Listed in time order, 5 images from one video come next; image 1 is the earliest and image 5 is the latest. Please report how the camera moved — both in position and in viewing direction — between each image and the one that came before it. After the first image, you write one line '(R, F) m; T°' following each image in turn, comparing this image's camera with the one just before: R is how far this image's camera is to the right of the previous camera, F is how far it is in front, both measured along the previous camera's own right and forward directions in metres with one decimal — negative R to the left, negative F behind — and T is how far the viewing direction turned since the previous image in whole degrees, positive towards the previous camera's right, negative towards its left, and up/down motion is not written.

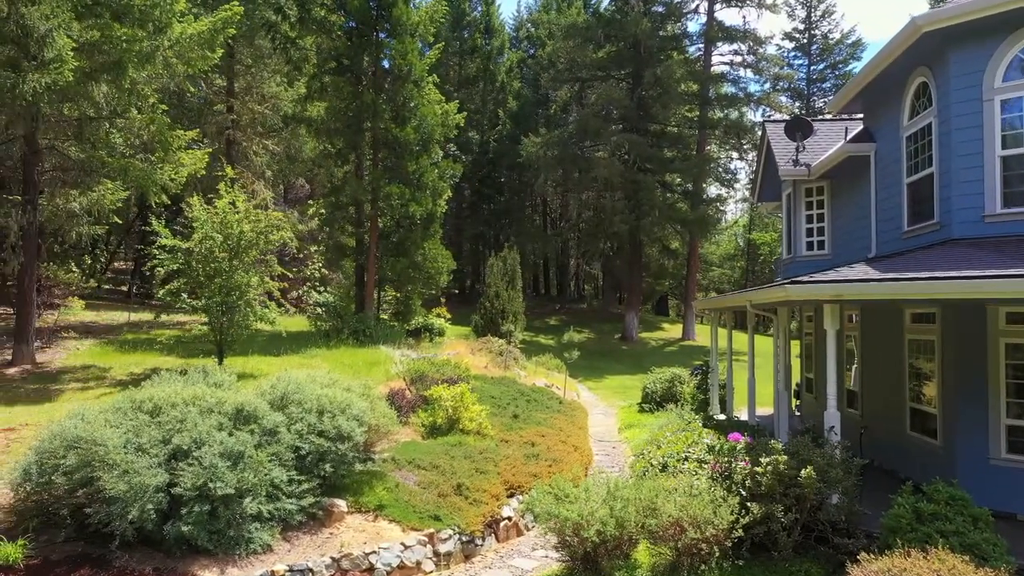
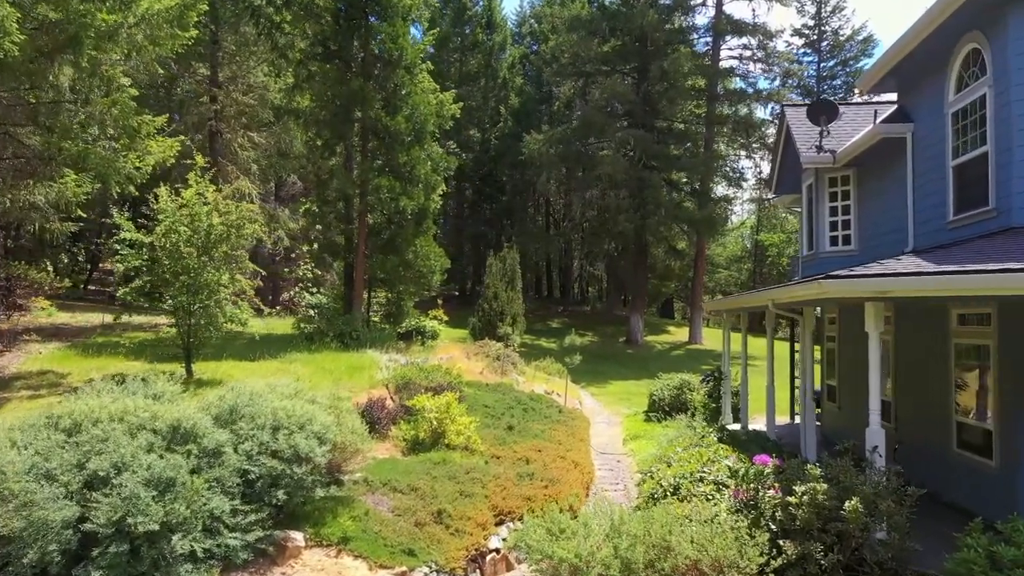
(+0.1, +1.1) m; 0°
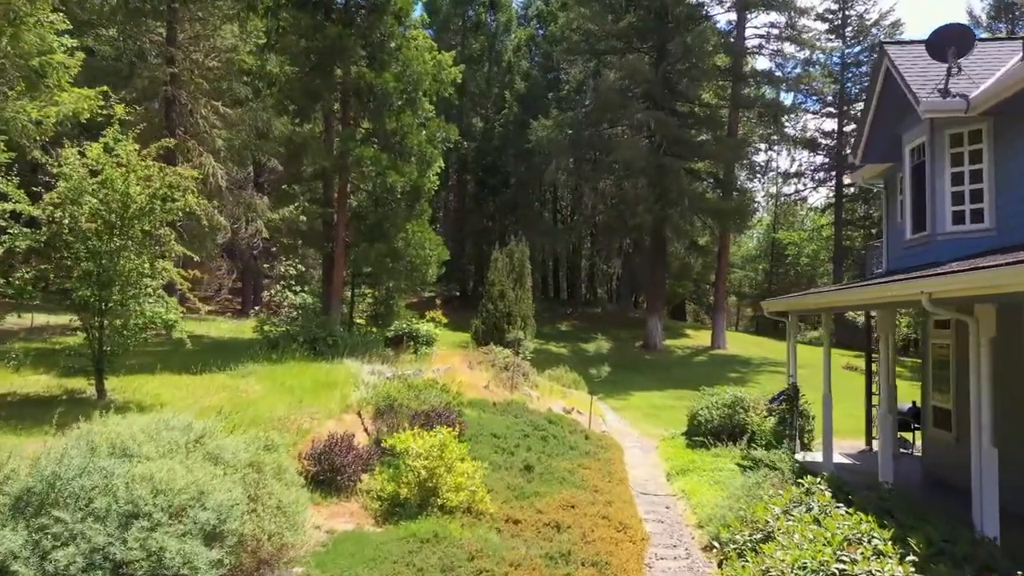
(-0.2, +3.0) m; 0°
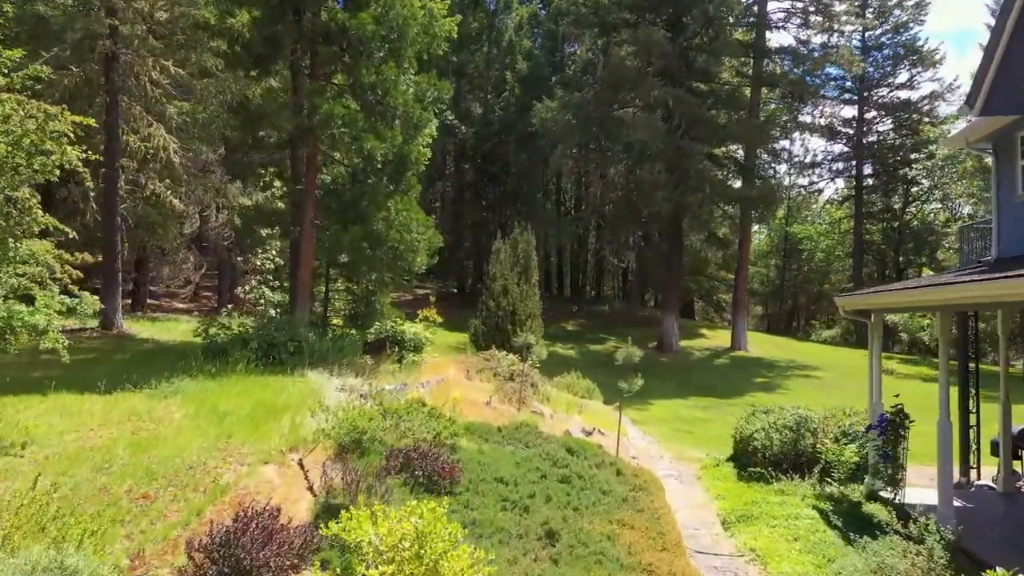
(-0.1, +2.6) m; 0°
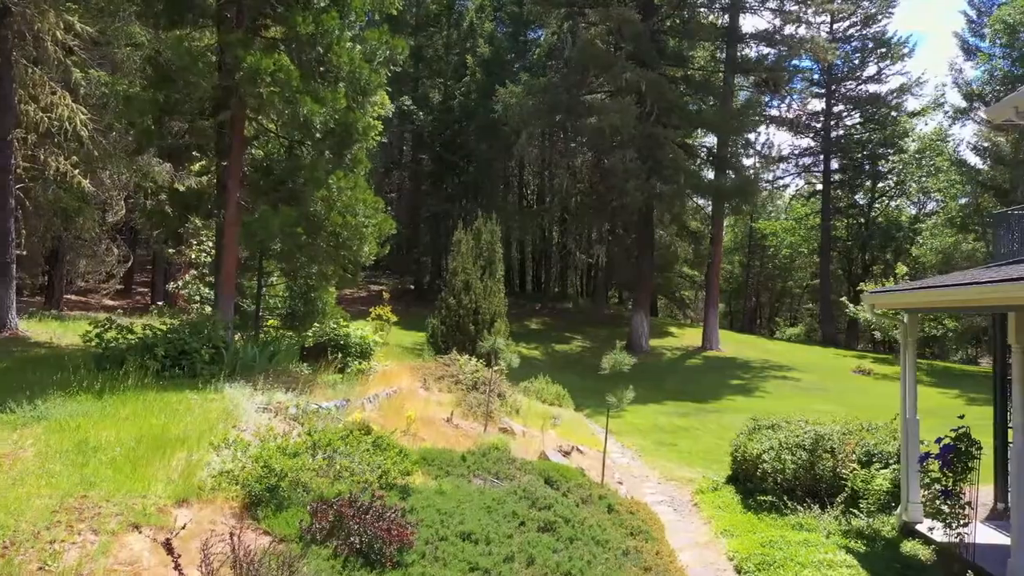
(-0.1, +1.7) m; +3°
